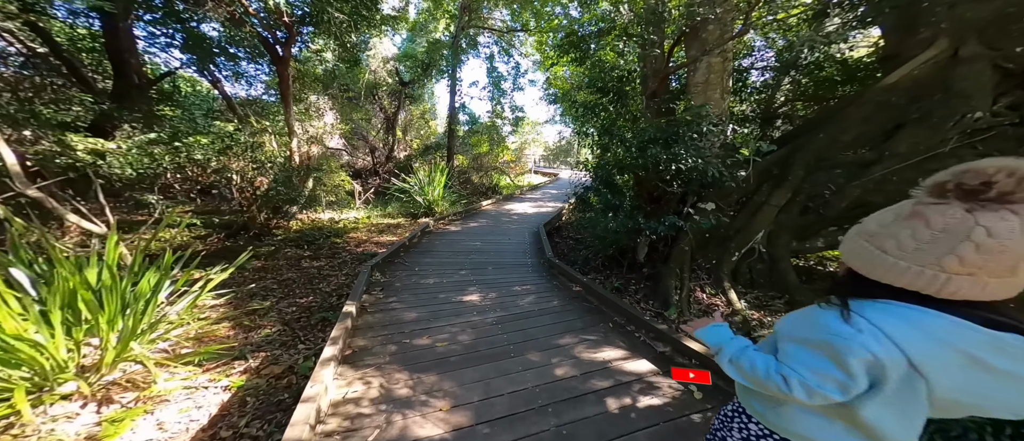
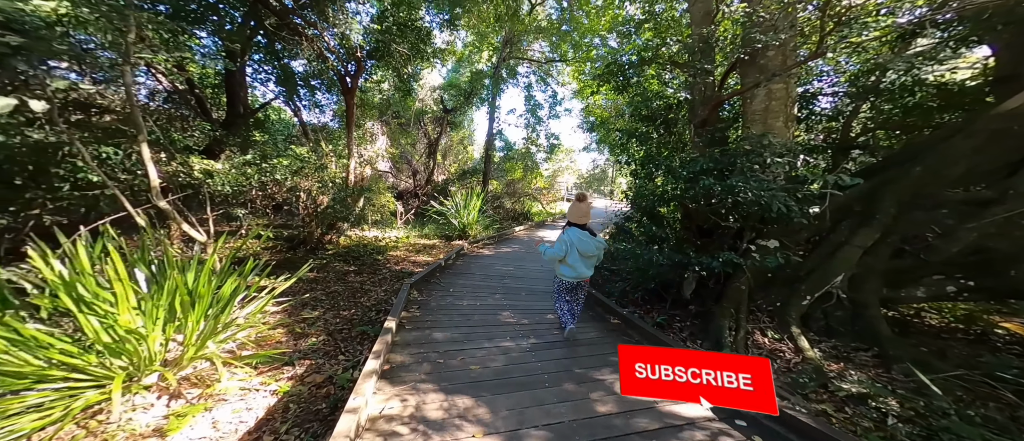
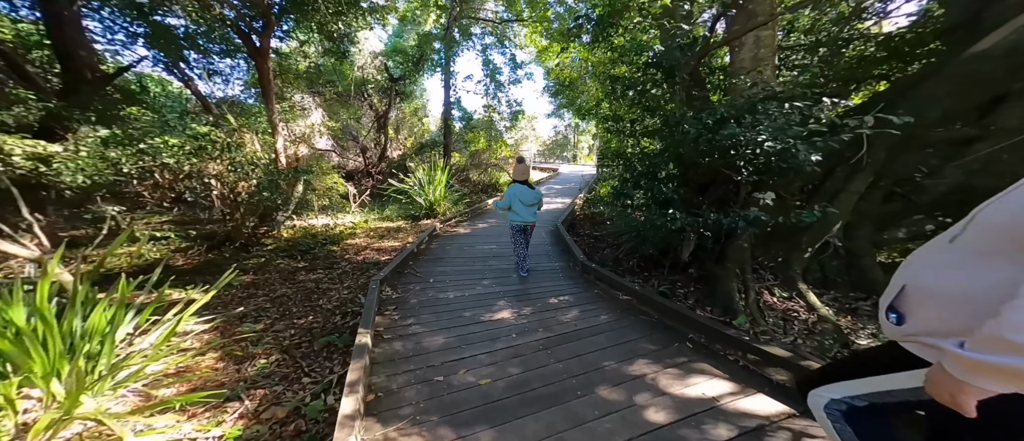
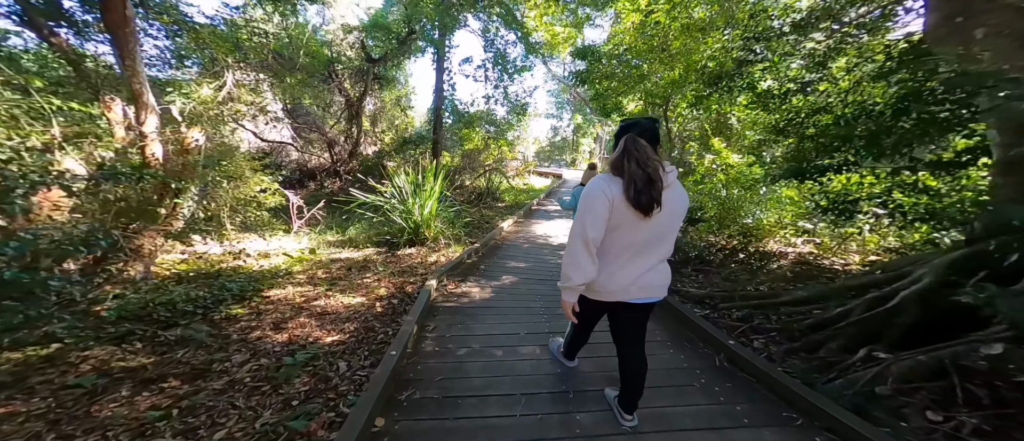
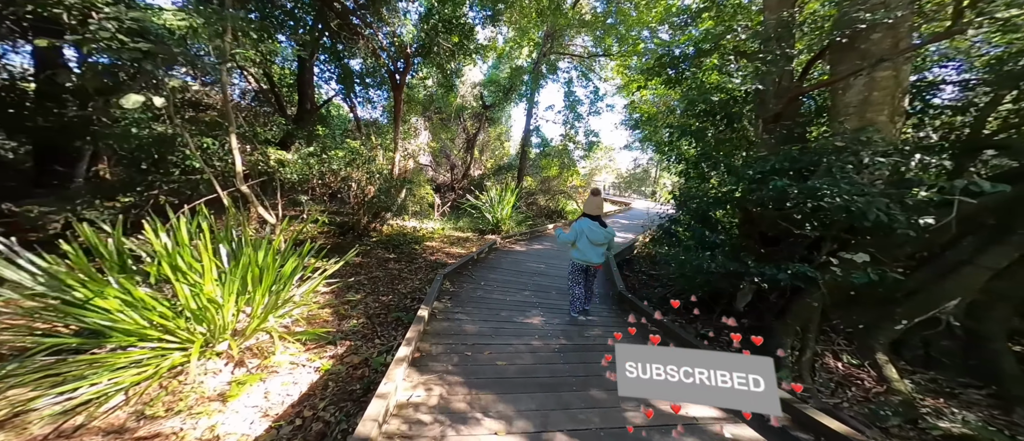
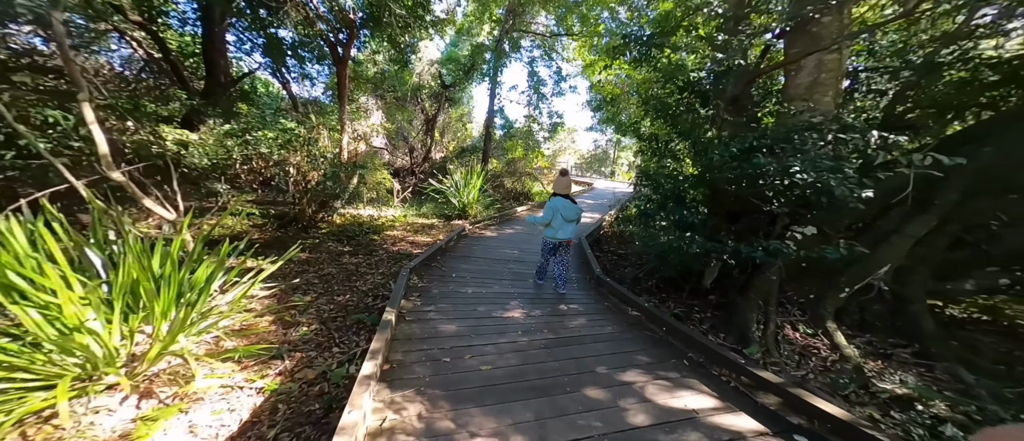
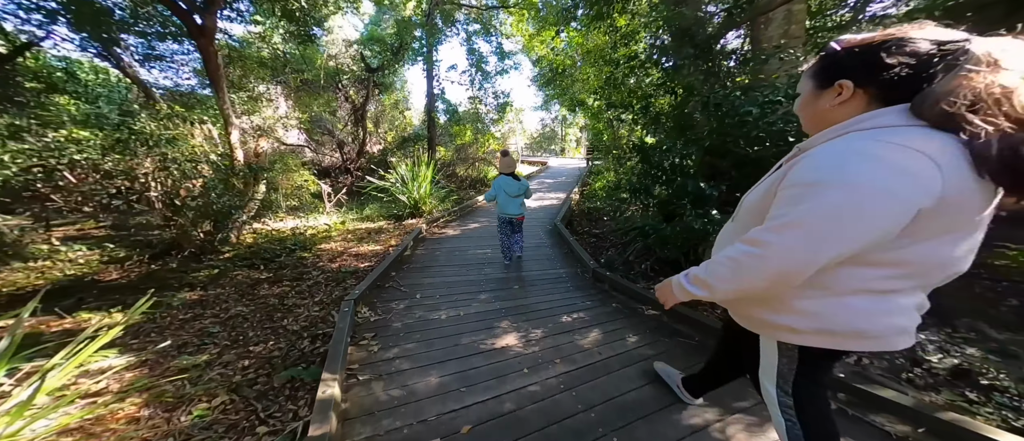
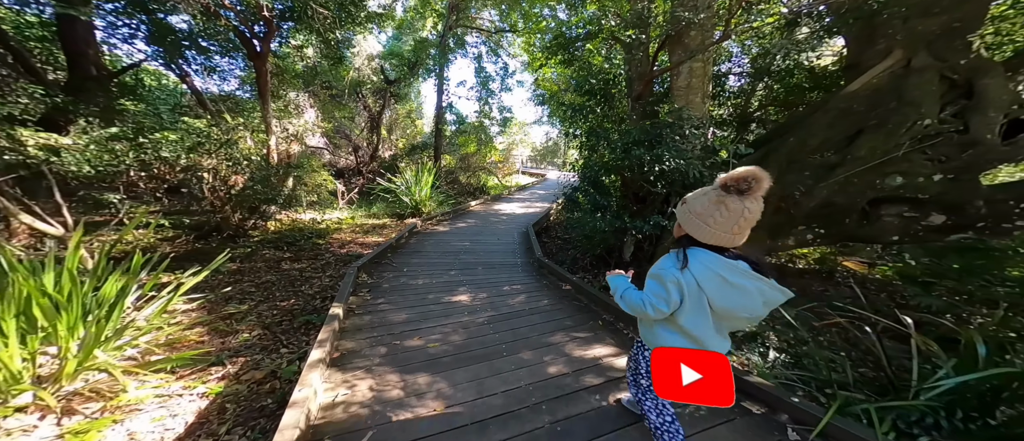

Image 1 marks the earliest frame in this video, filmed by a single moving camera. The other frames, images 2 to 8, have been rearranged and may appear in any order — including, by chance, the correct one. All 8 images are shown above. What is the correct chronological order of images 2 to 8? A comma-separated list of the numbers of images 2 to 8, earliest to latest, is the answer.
8, 2, 5, 6, 3, 7, 4
